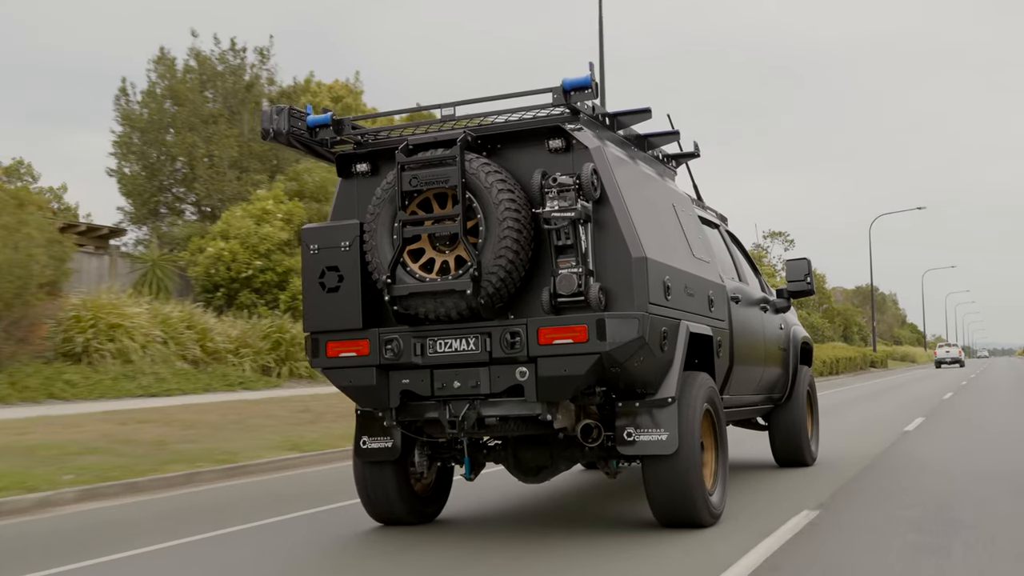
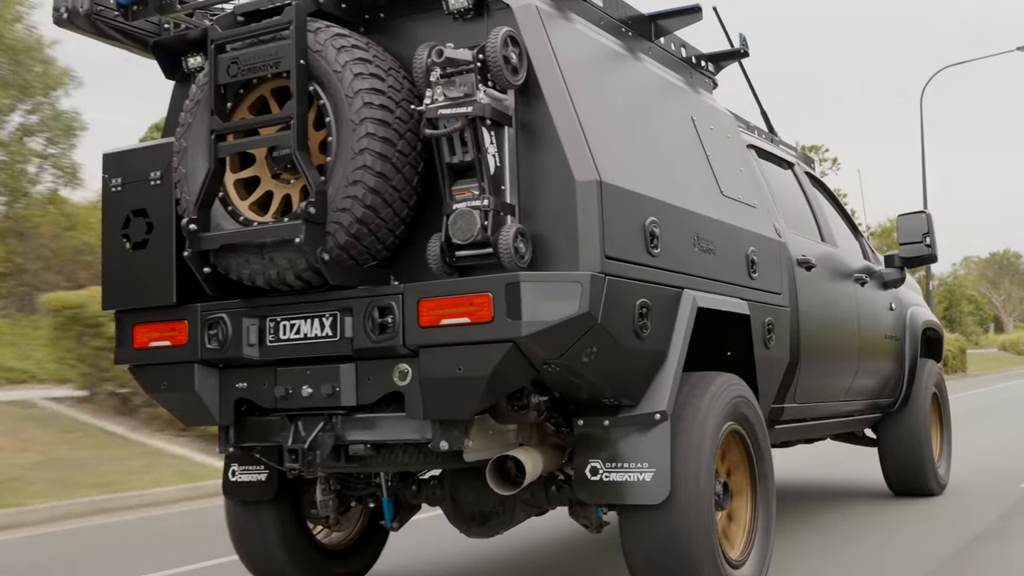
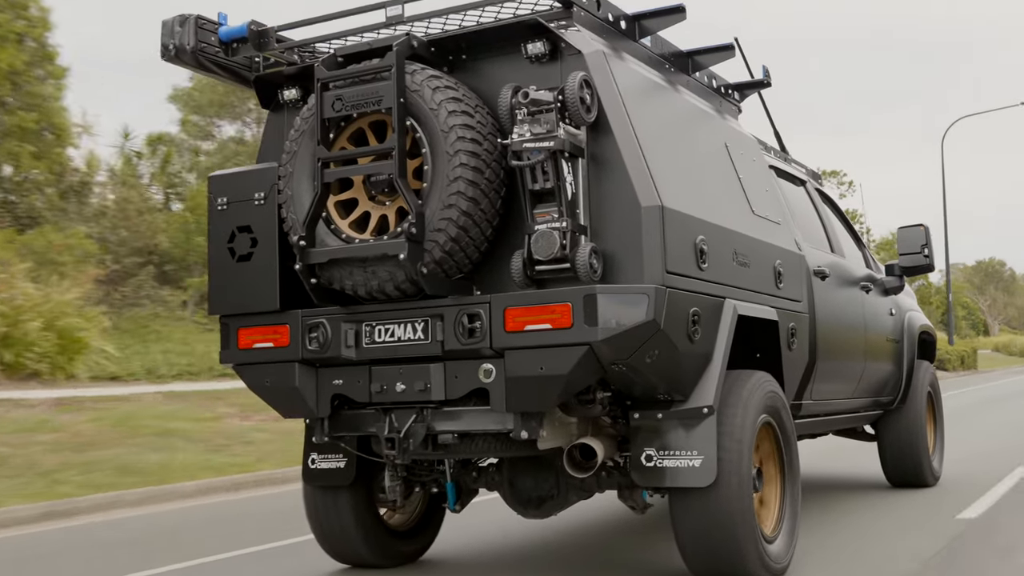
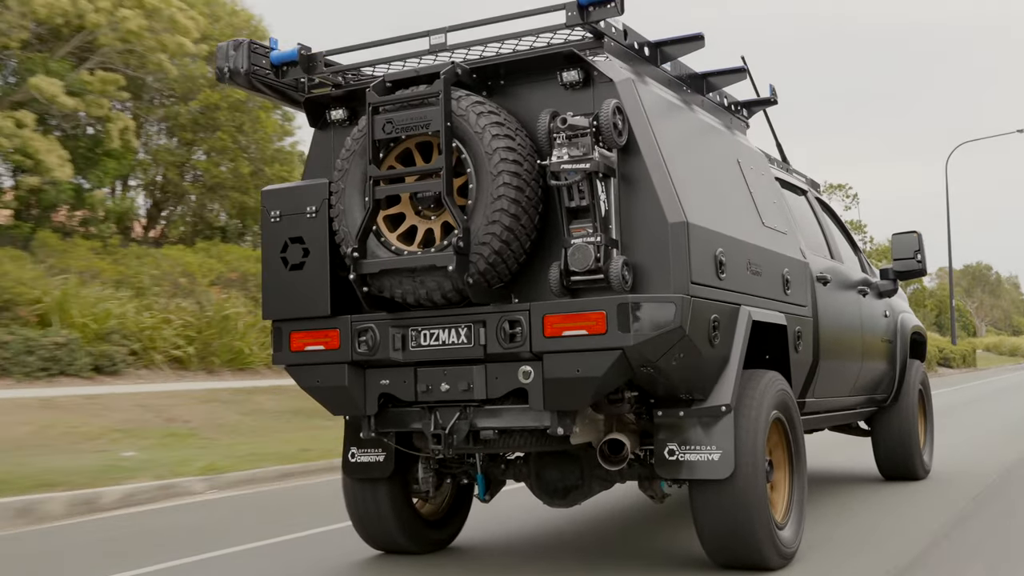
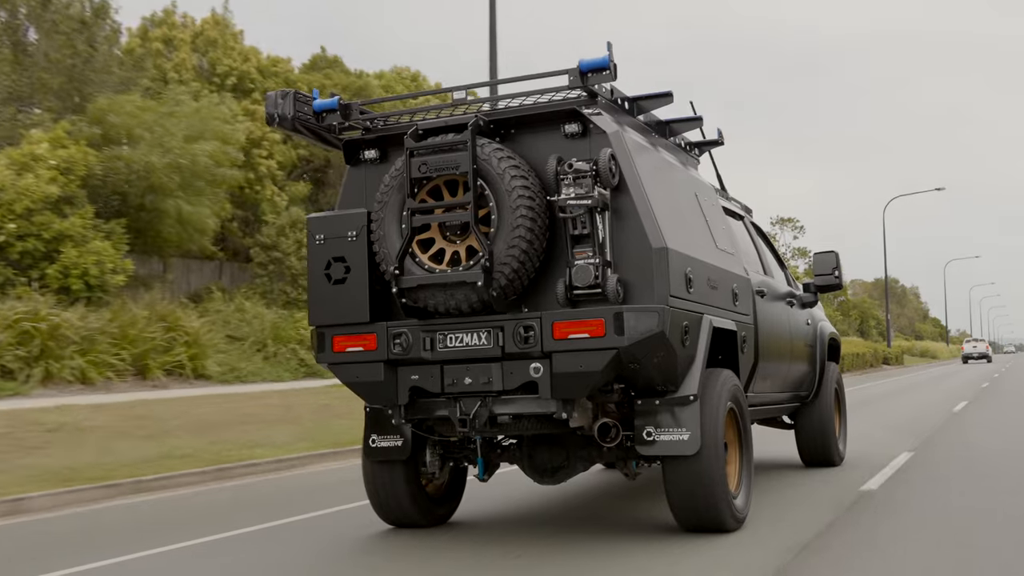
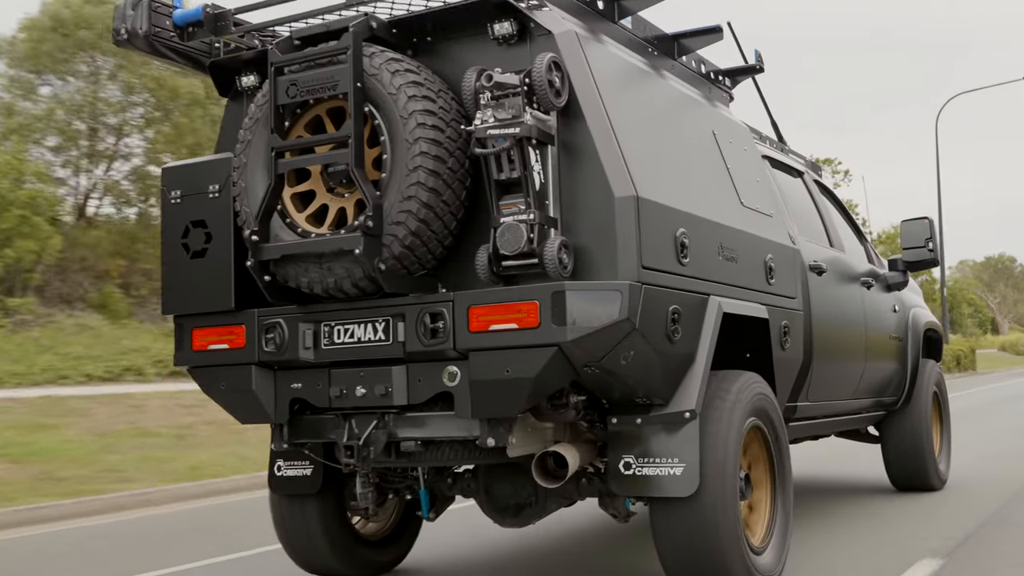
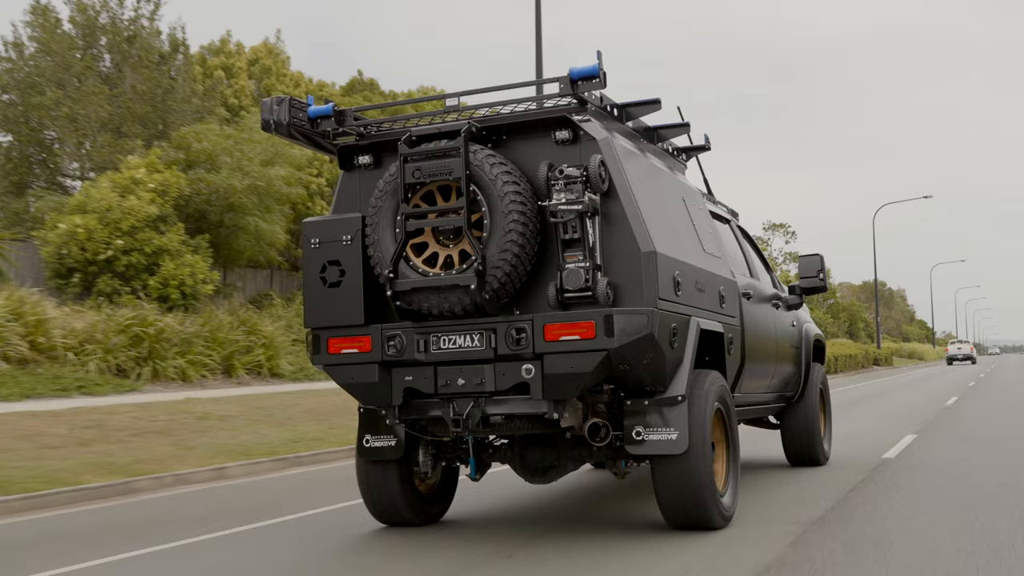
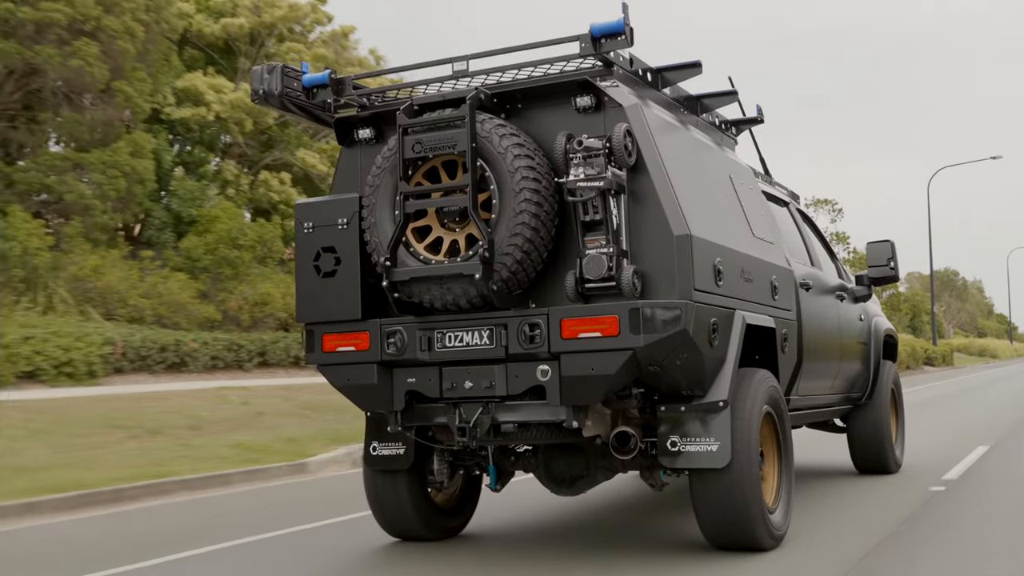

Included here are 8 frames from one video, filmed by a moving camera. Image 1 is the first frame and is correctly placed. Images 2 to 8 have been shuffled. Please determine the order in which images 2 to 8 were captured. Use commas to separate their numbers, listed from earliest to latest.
7, 5, 8, 4, 3, 6, 2
